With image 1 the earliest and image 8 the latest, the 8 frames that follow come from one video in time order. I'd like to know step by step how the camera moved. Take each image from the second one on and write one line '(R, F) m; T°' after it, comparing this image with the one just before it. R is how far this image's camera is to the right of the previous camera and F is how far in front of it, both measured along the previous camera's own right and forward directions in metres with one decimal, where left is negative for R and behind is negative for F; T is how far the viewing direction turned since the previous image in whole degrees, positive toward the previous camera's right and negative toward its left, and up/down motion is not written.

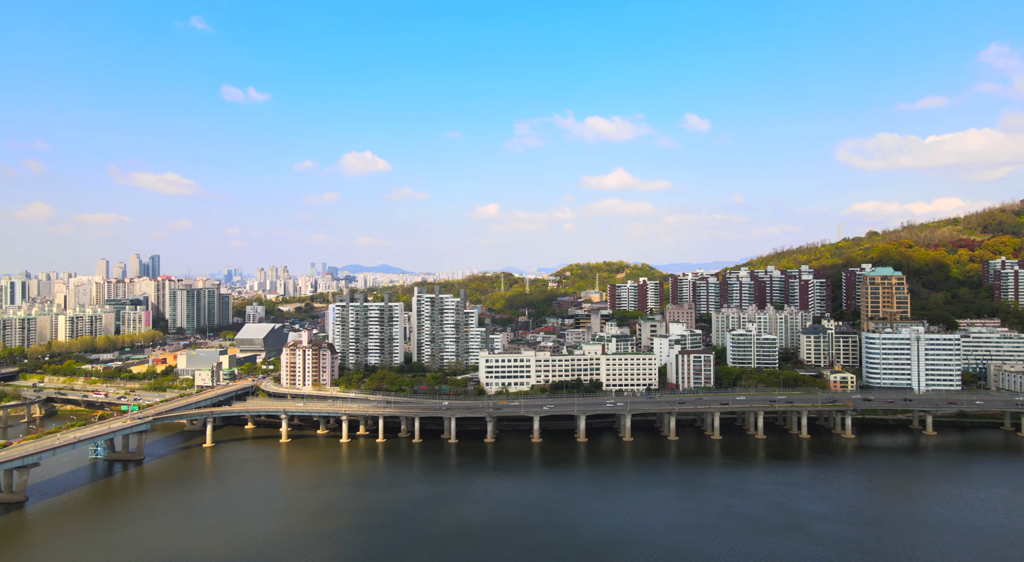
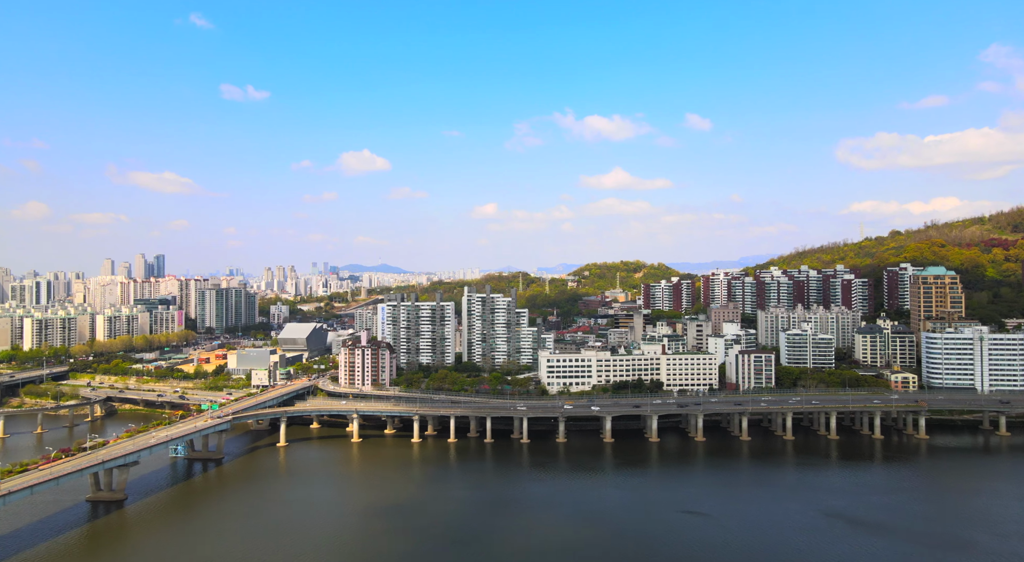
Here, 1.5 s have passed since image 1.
(-2.7, 0.0) m; 0°
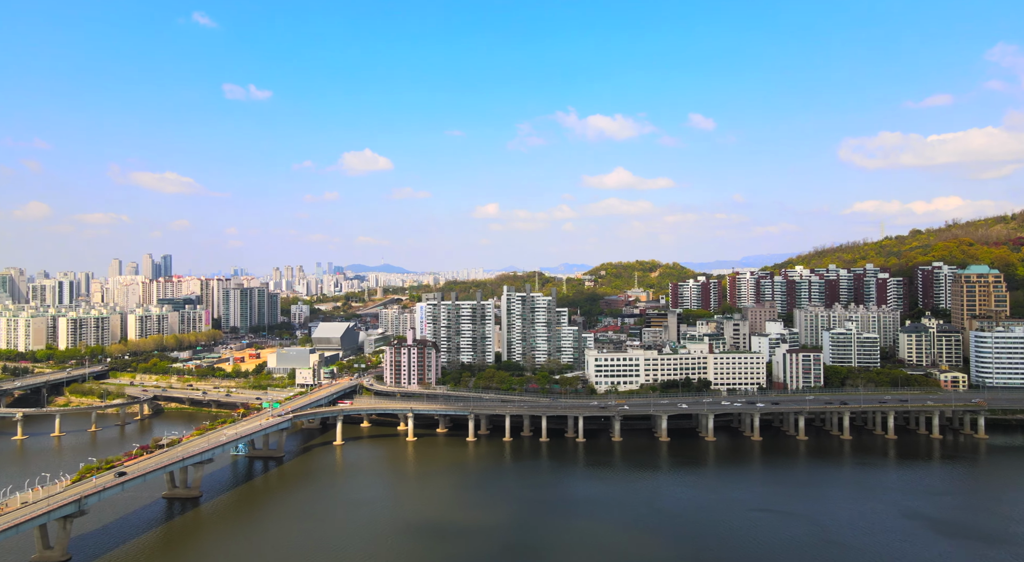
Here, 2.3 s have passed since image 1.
(-1.9, 0.0) m; 0°
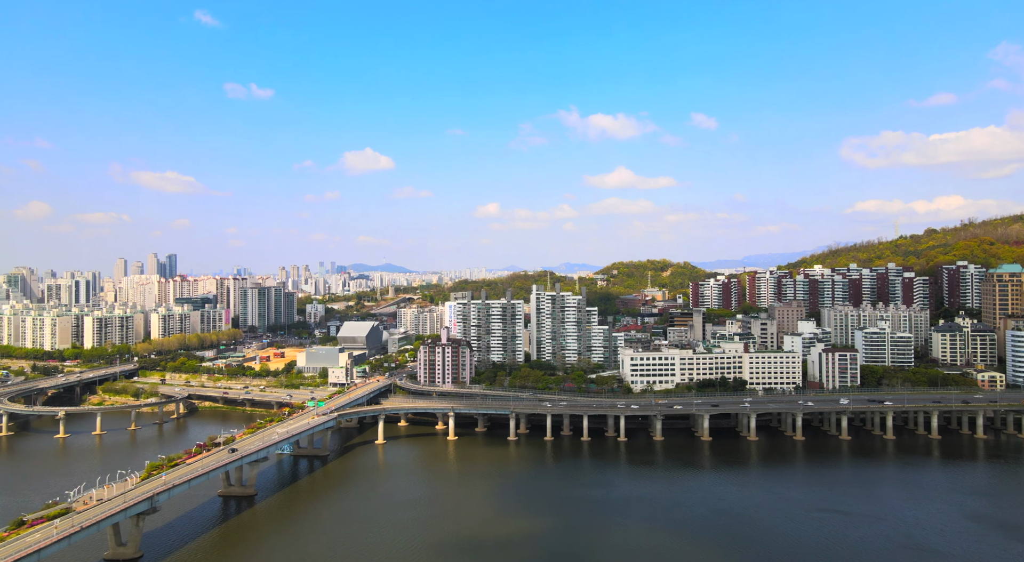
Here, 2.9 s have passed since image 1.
(-1.5, 0.0) m; 0°
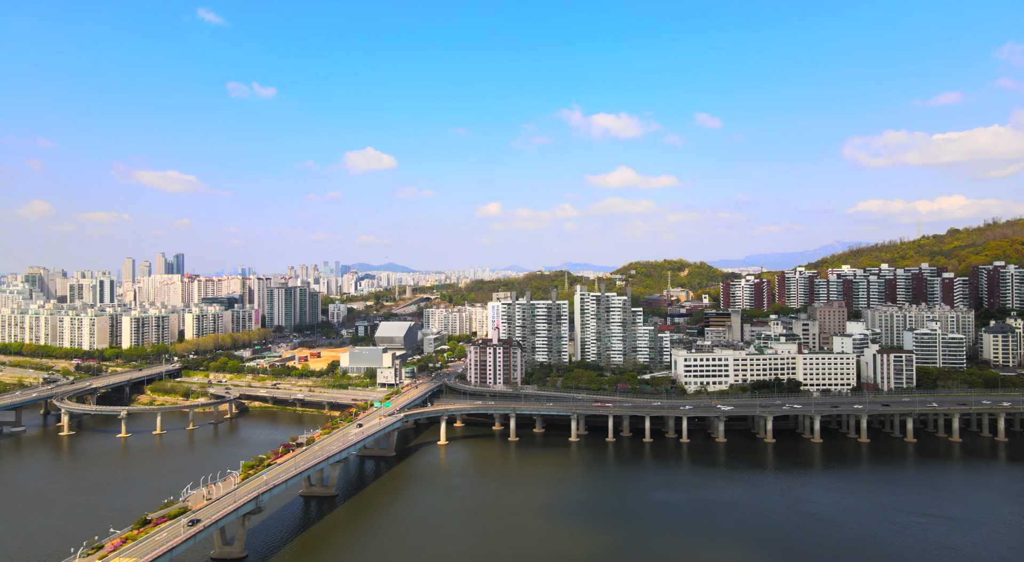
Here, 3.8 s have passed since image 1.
(-2.2, 0.0) m; 0°
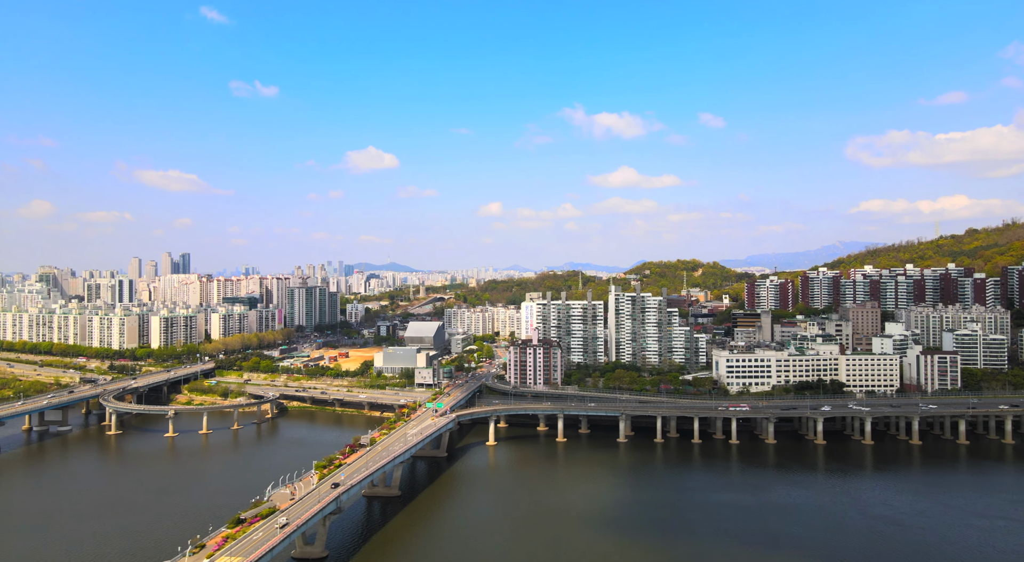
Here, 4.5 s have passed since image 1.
(-1.7, +0.1) m; 0°
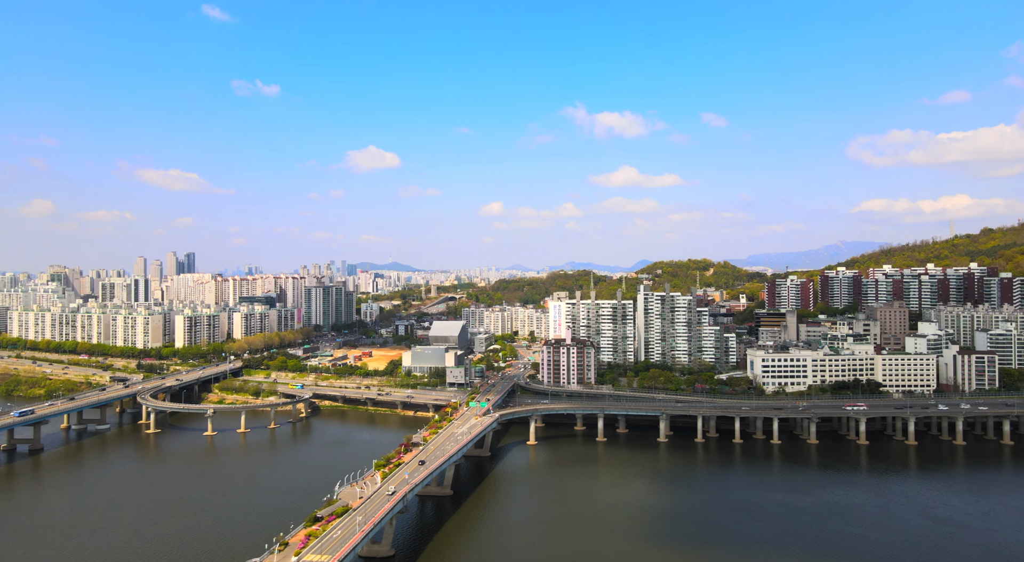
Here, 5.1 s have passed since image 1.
(-1.4, 0.0) m; 0°
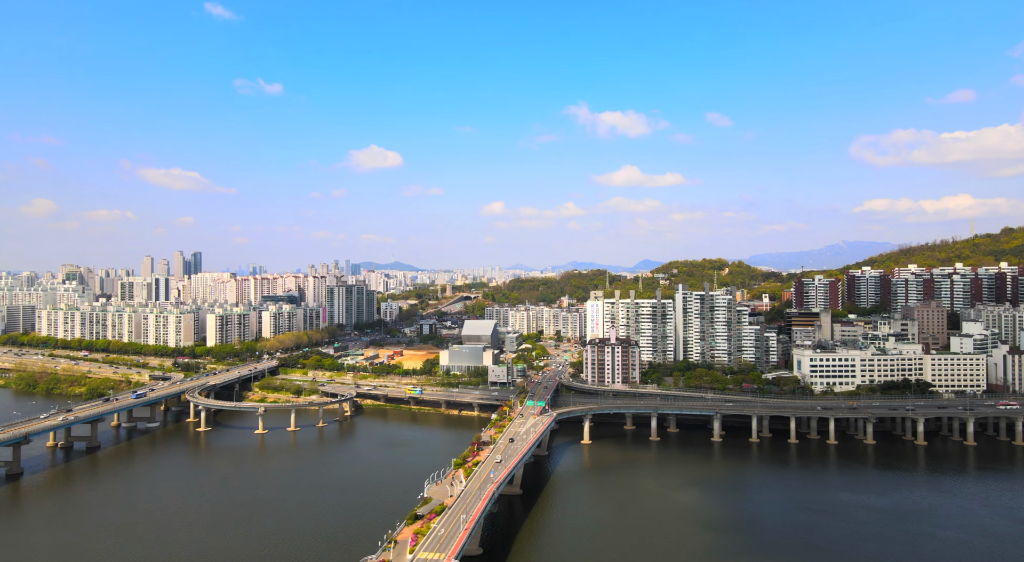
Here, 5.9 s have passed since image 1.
(-1.9, +0.1) m; 0°
